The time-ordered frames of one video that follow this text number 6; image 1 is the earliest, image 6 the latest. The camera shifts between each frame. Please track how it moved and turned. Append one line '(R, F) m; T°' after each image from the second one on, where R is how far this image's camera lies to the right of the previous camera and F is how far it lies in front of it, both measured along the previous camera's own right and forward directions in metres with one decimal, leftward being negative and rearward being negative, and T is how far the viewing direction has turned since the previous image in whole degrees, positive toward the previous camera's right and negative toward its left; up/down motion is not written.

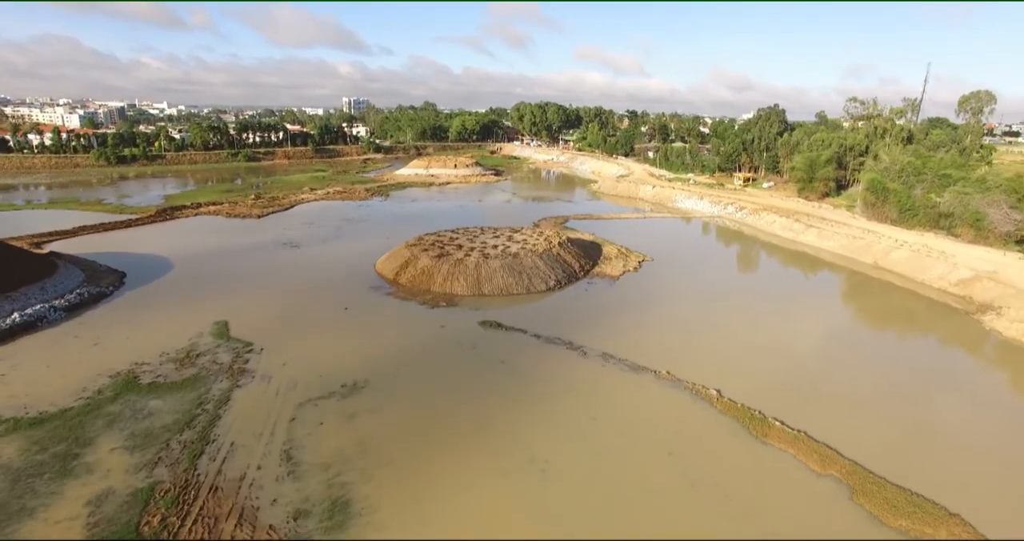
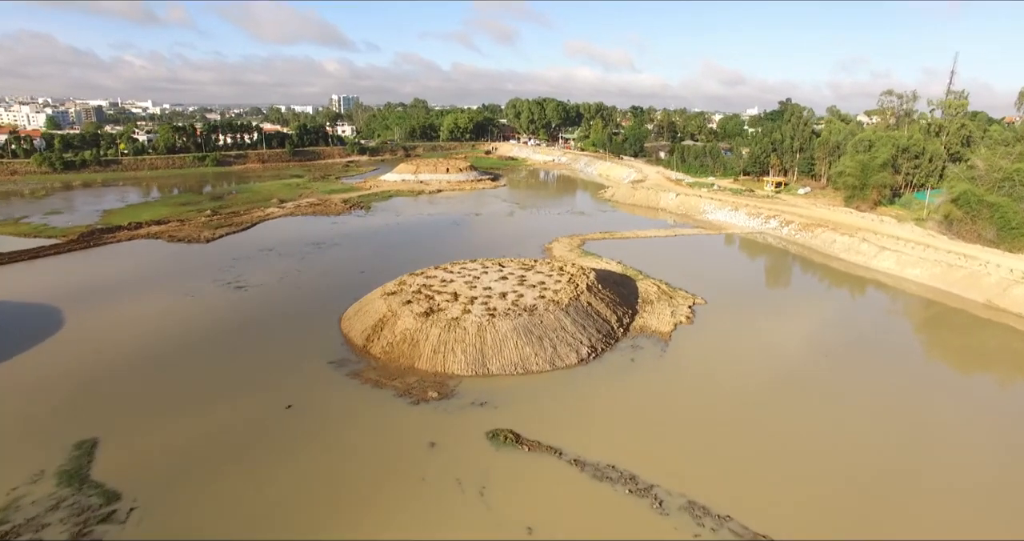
(-0.7, +7.0) m; +1°
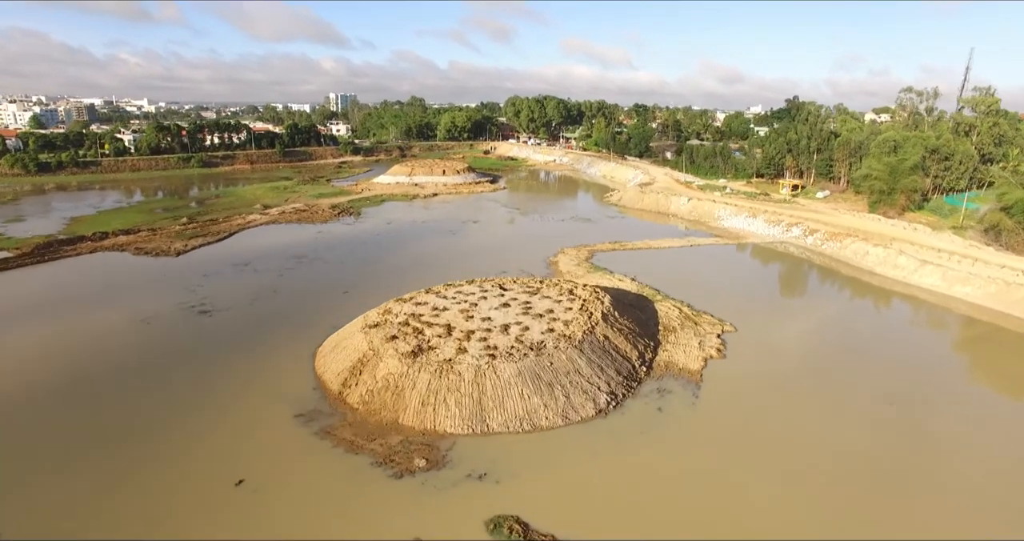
(-0.1, +2.9) m; 0°
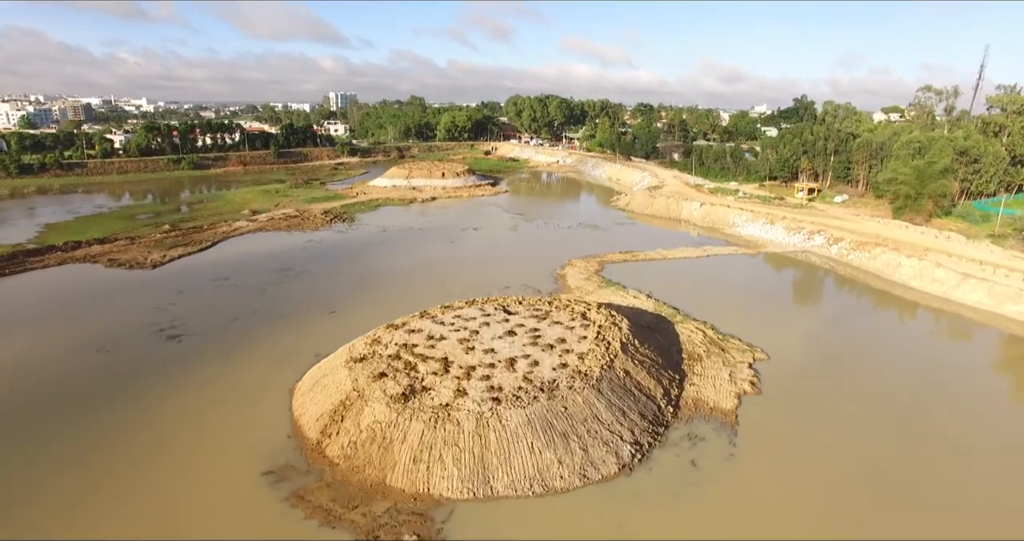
(-0.2, +2.2) m; 0°
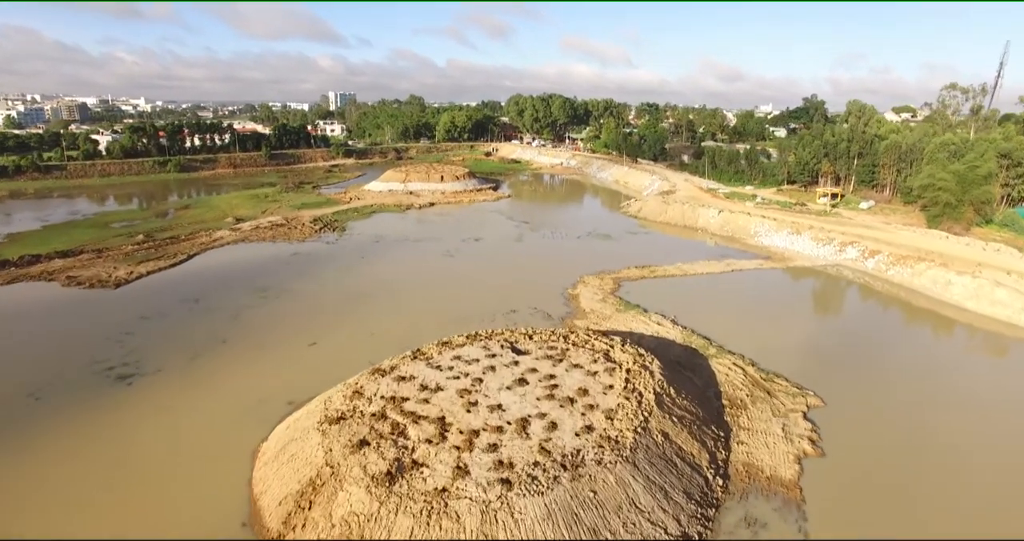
(-0.2, +2.8) m; 0°
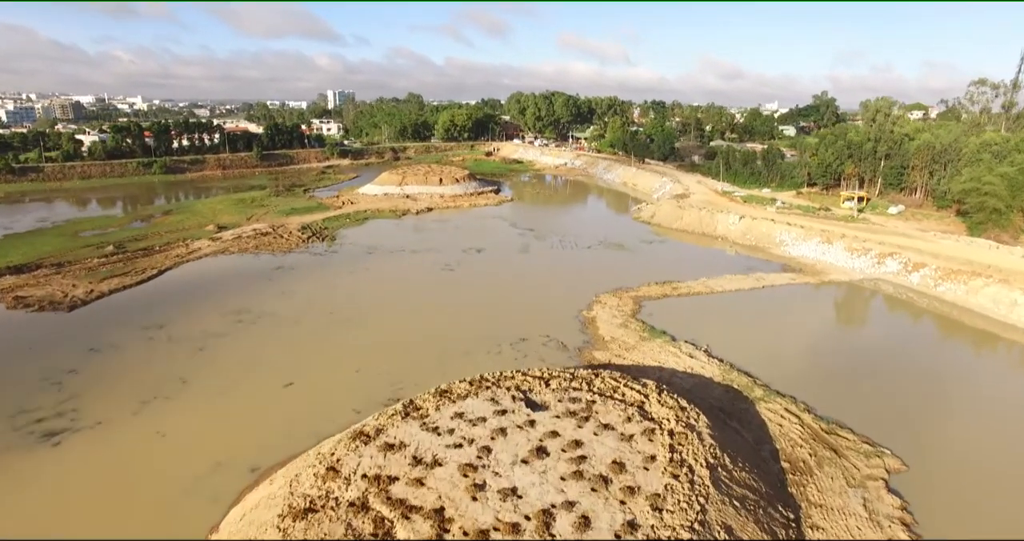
(-0.3, +2.8) m; 0°
